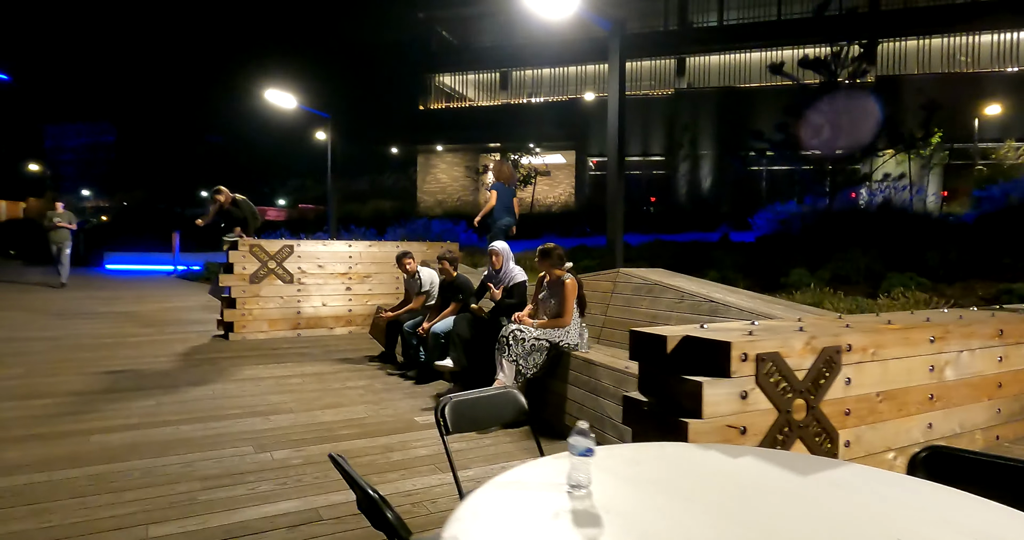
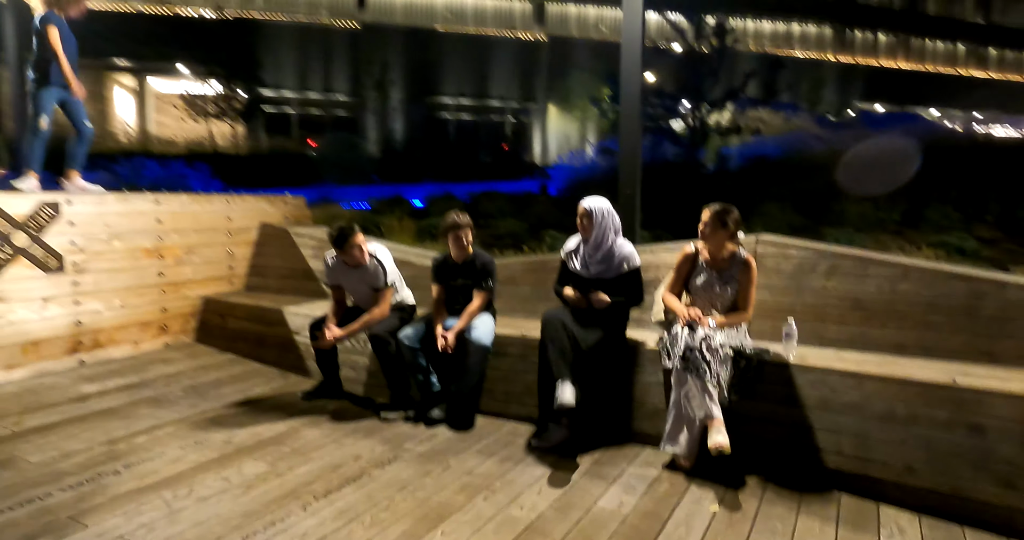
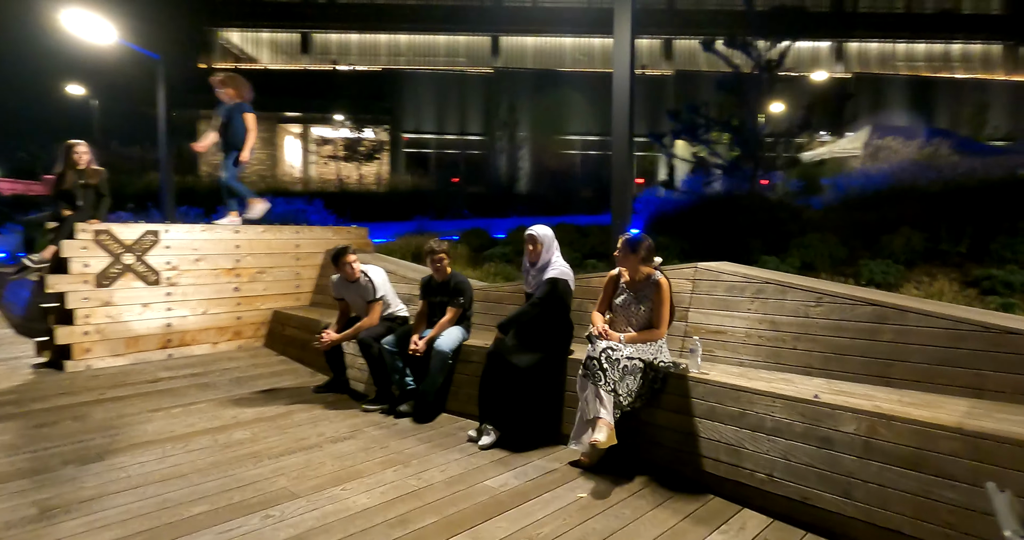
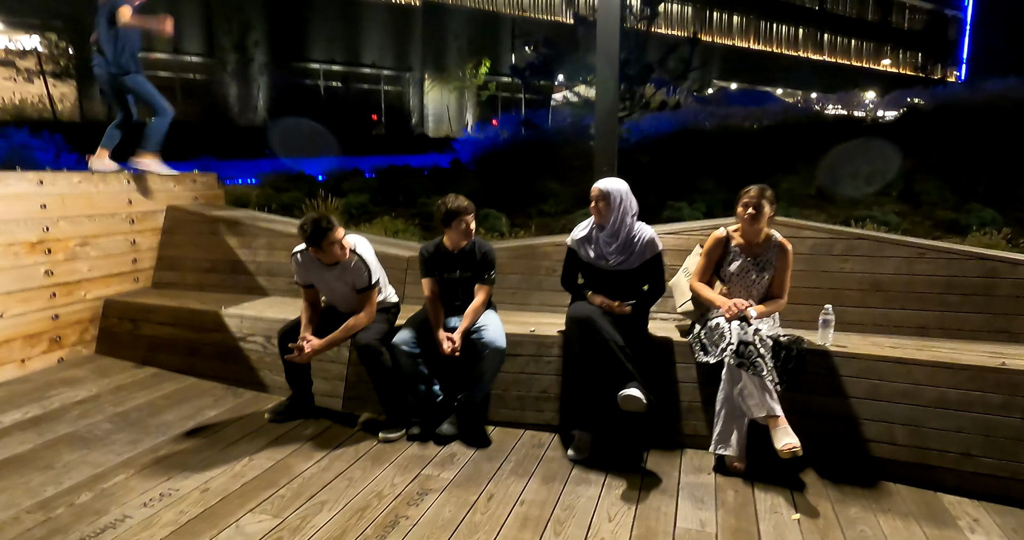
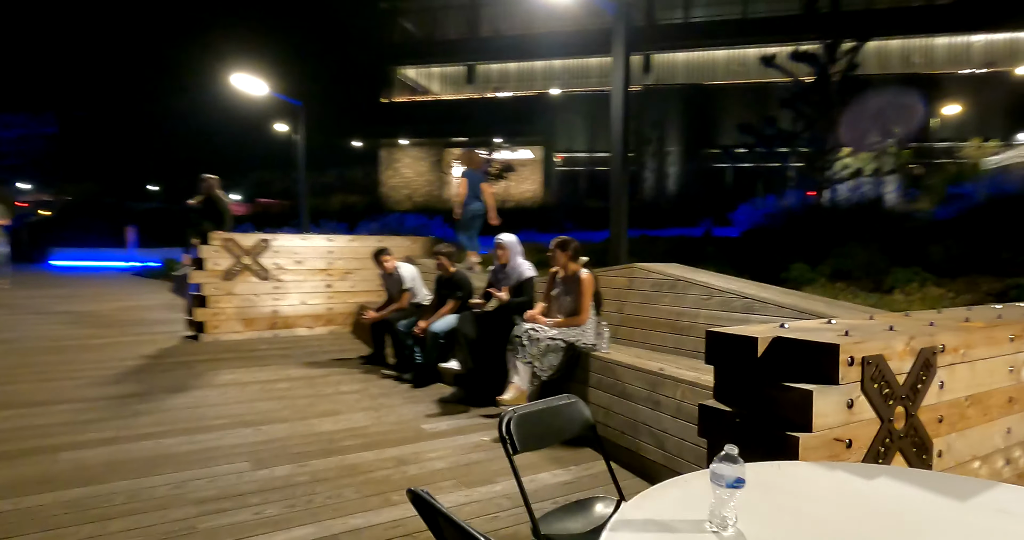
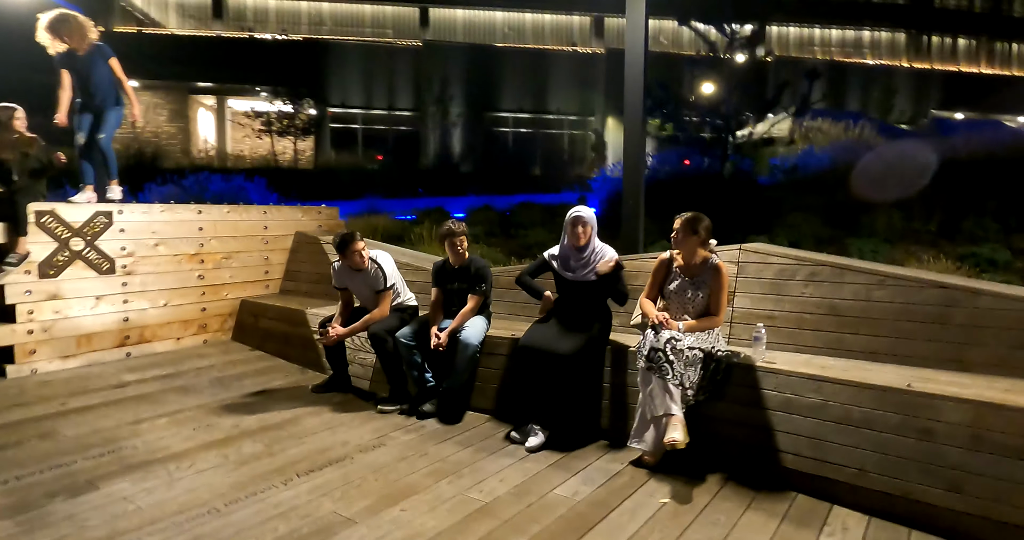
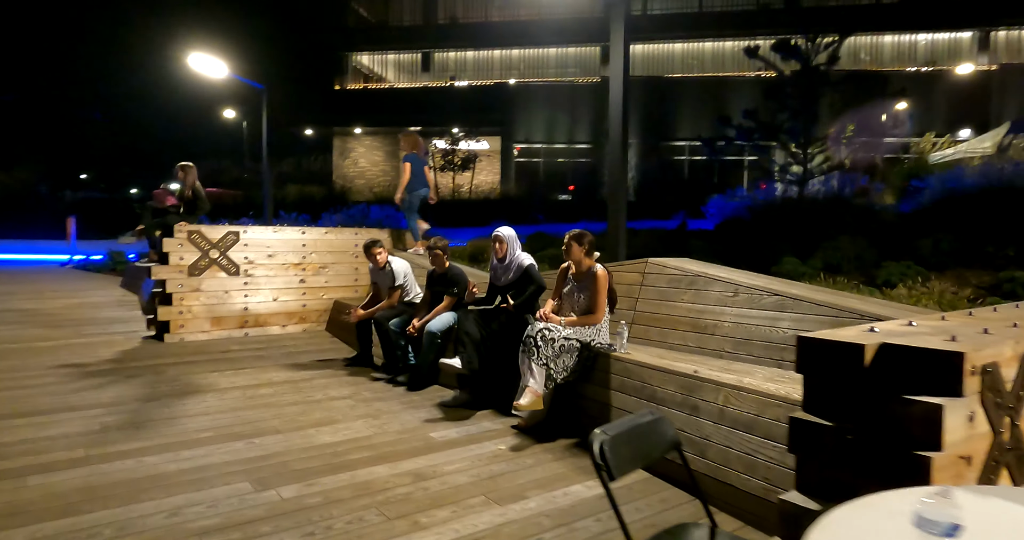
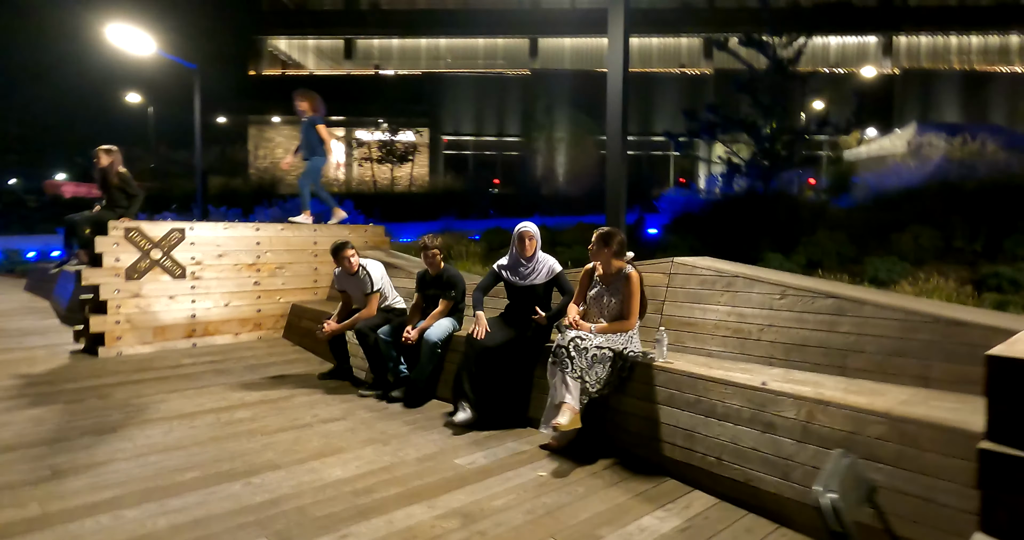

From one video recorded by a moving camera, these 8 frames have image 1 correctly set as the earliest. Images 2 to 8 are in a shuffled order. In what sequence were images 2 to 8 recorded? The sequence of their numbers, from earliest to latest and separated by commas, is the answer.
5, 7, 8, 3, 6, 2, 4
